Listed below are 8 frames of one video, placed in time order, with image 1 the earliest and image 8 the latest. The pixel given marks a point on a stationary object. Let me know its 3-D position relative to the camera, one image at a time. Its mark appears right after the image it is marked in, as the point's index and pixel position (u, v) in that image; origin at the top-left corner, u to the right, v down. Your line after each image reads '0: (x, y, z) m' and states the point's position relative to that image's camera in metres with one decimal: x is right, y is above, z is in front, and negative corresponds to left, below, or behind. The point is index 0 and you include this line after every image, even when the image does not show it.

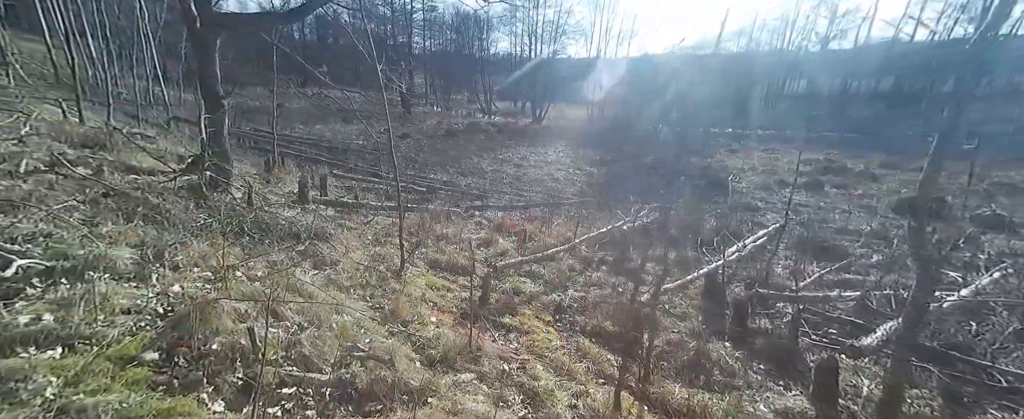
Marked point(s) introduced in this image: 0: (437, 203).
0: (-1.9, +0.2, +9.7) m
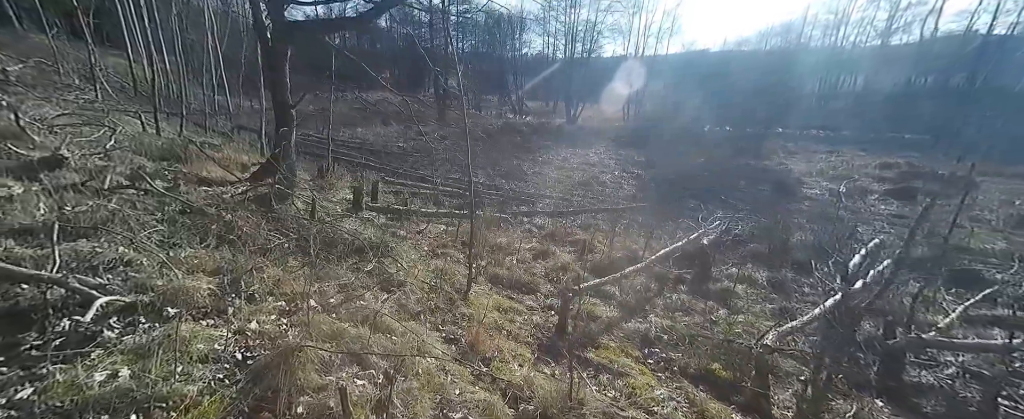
0: (-0.7, 0.0, +9.5) m
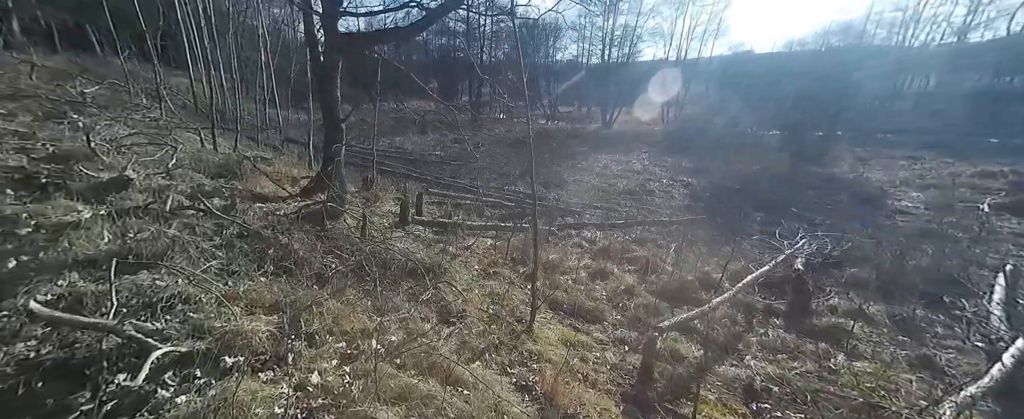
0: (+0.4, -0.3, +9.2) m
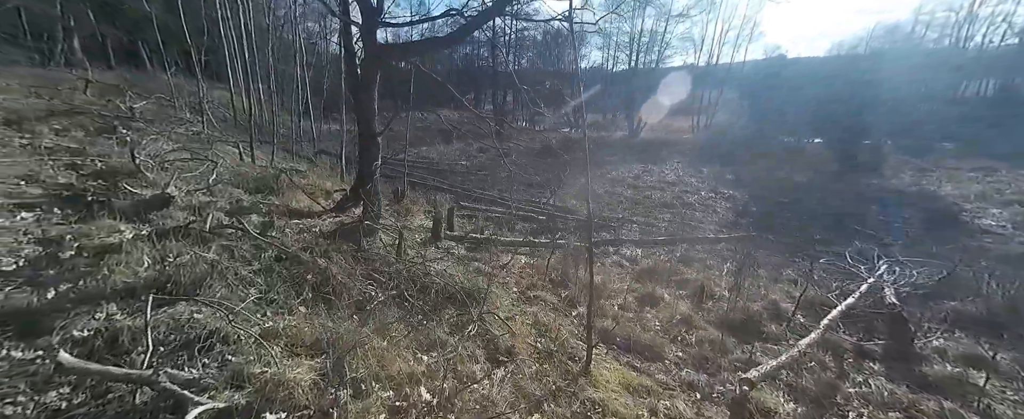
0: (+1.2, -0.6, +8.8) m
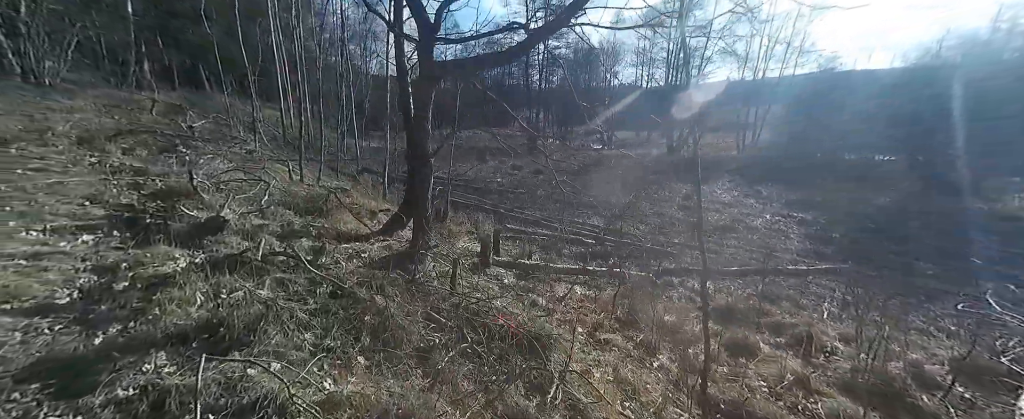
0: (+2.3, -1.1, +8.2) m
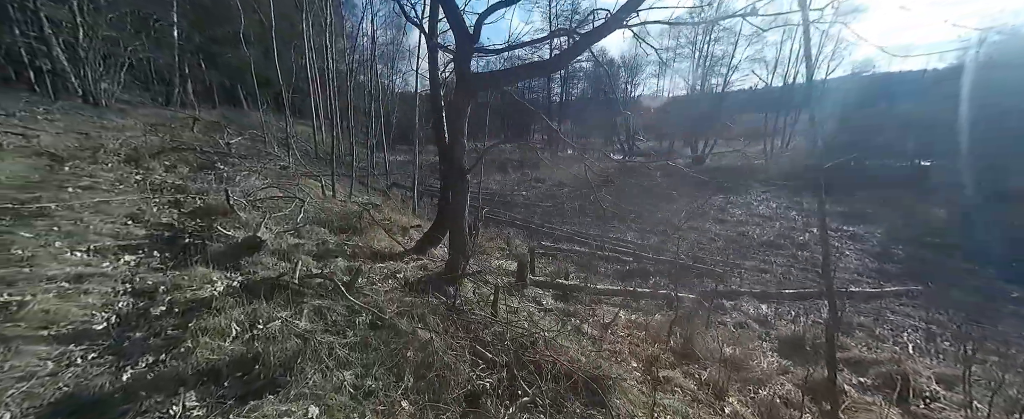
0: (+3.0, -1.5, +7.7) m
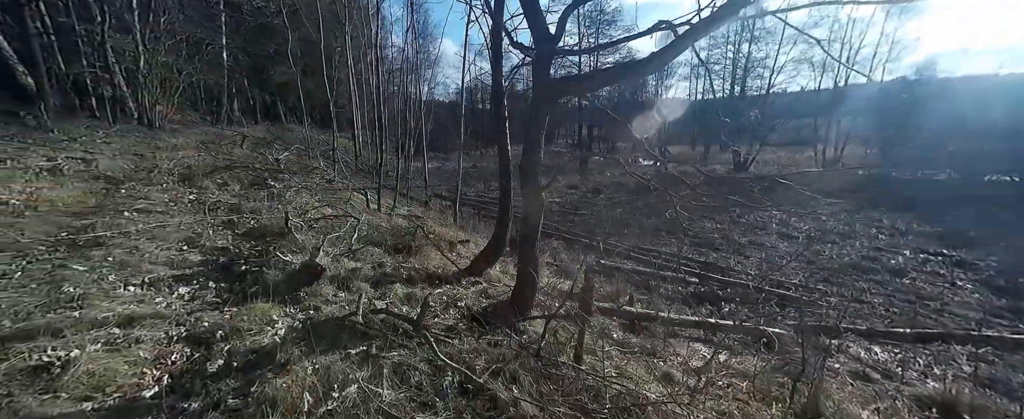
0: (+4.1, -1.8, +6.9) m
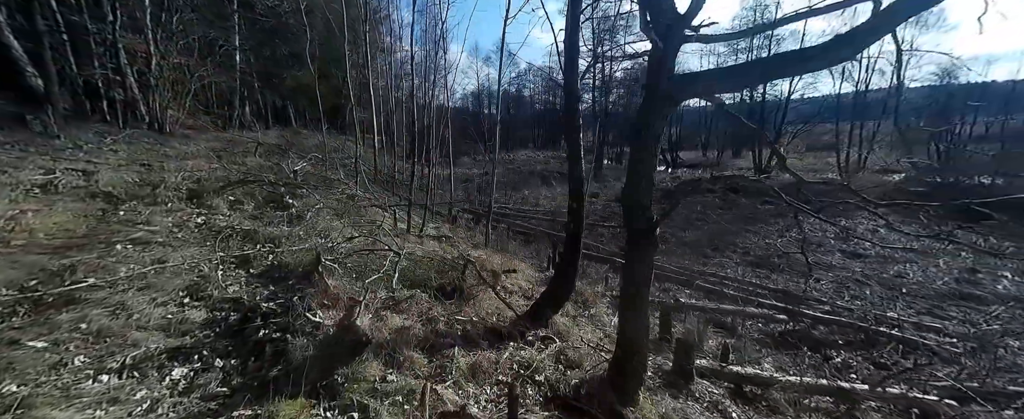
0: (+5.1, -2.3, +5.5) m
